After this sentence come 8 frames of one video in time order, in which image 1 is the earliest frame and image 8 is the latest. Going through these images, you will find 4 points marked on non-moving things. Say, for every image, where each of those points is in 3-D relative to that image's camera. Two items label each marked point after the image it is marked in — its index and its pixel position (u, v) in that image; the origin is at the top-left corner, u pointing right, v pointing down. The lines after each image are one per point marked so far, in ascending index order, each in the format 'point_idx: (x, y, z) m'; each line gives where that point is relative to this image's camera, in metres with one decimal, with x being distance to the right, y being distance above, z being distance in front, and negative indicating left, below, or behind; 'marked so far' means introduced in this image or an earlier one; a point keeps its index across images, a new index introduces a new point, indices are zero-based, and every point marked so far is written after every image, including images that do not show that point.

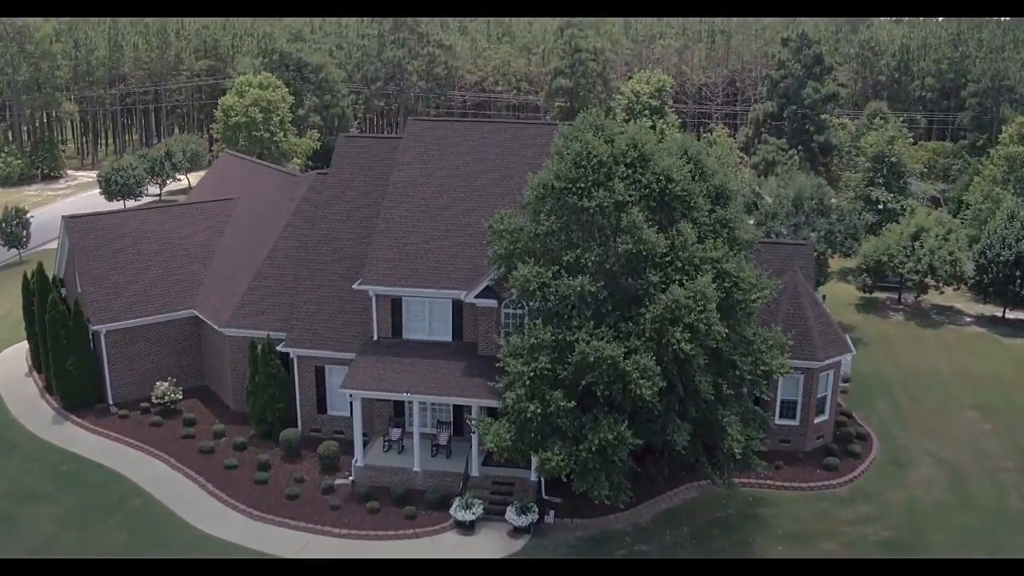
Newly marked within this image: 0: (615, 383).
0: (+2.4, -2.2, +19.2) m
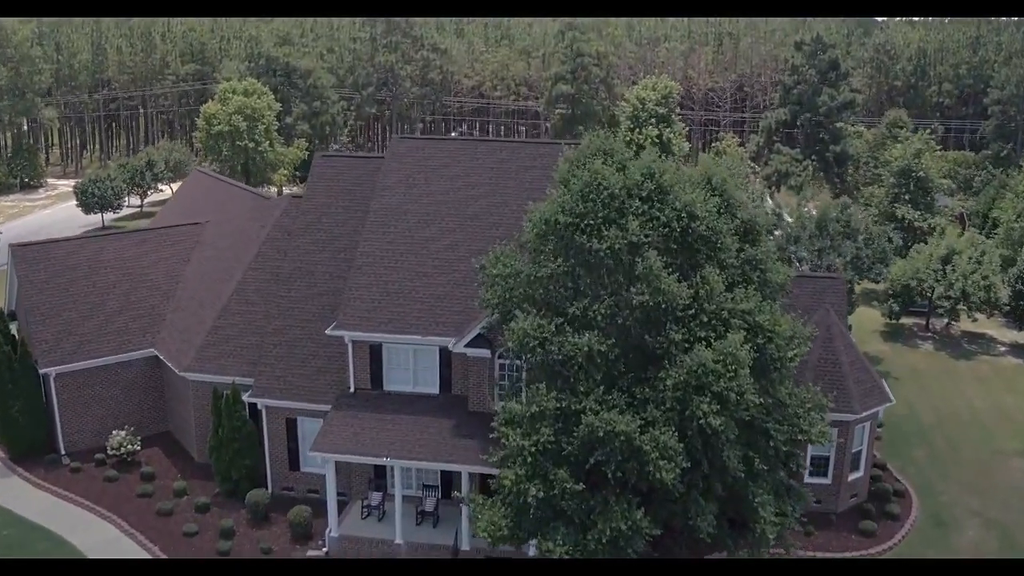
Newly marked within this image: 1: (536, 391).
0: (+2.3, -3.4, +16.2) m
1: (+0.5, -2.1, +17.0) m
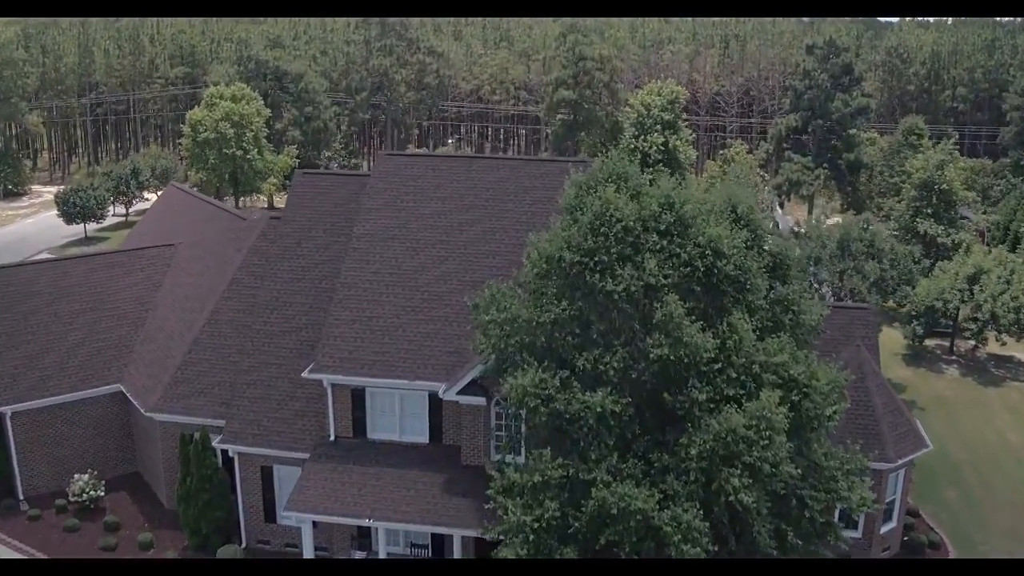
0: (+2.3, -4.3, +13.9) m
1: (+0.5, -3.0, +14.7) m
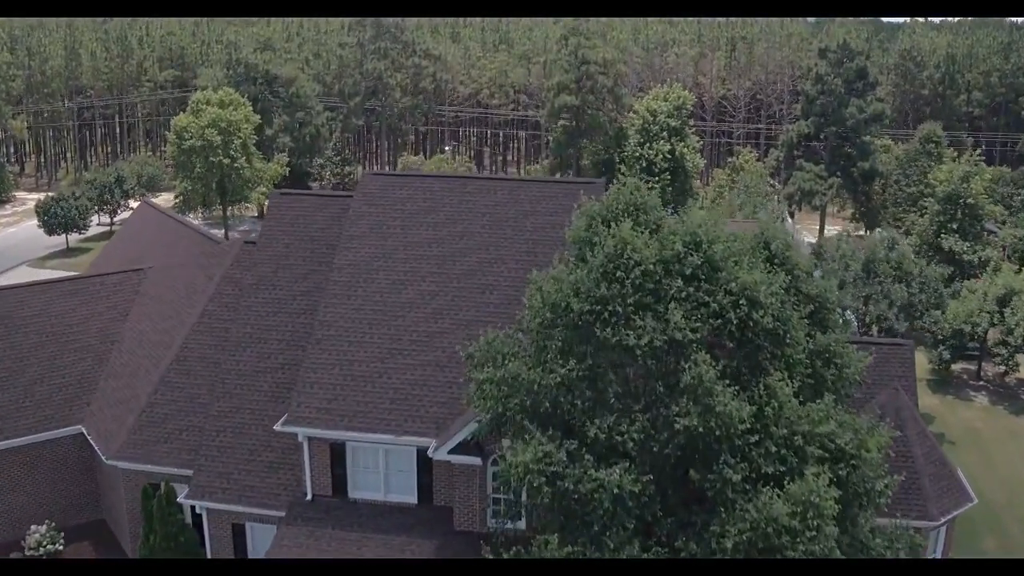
0: (+2.3, -5.2, +11.7) m
1: (+0.5, -3.9, +12.6) m
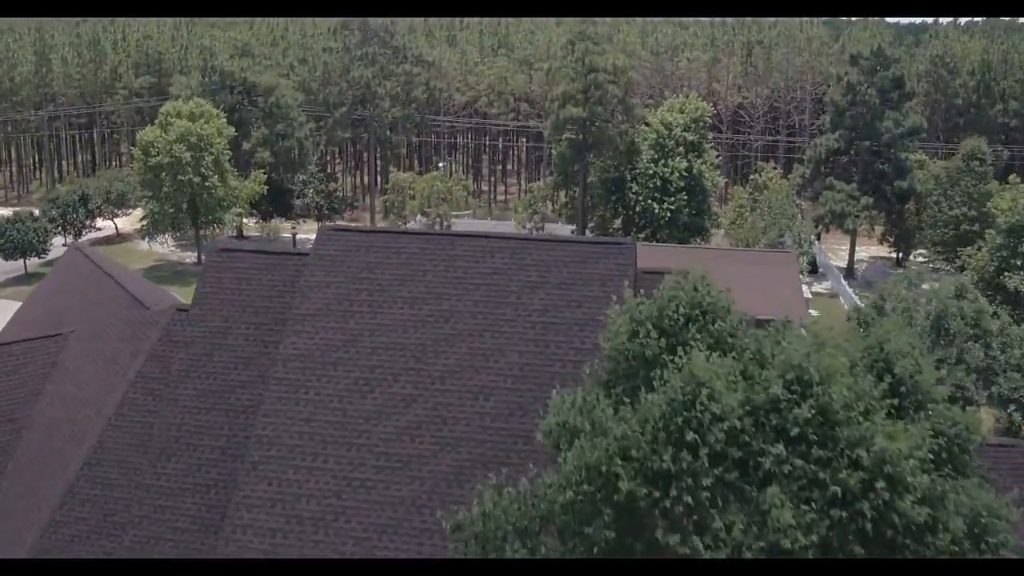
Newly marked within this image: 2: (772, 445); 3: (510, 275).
0: (+2.3, -6.9, +7.1) m
1: (+0.5, -5.6, +8.0) m
2: (+2.5, -1.6, +8.3) m
3: (0.0, +0.2, +14.6) m
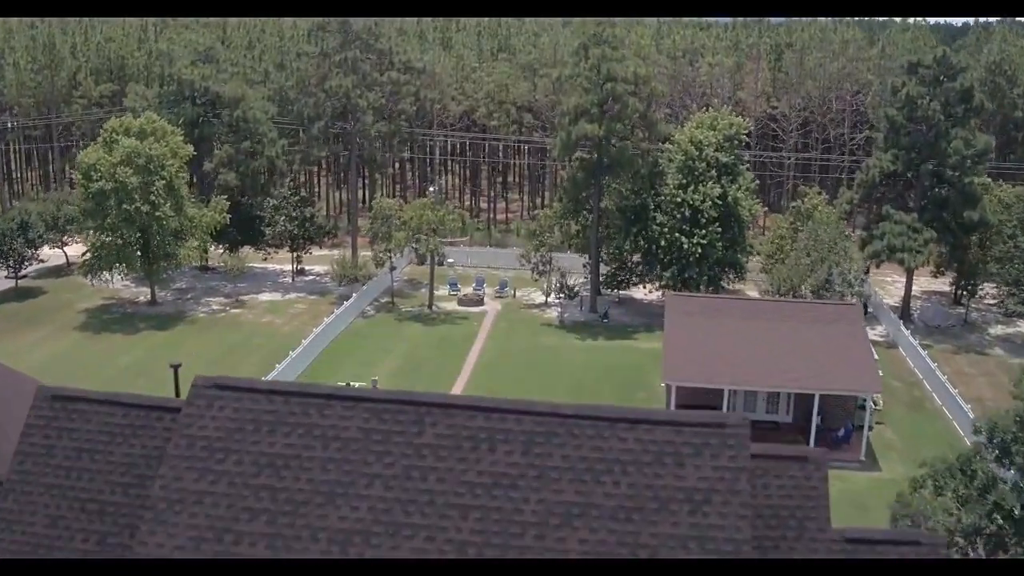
0: (+2.5, -9.1, +0.6) m
1: (+0.7, -7.8, +1.5) m
2: (+2.7, -3.8, +1.8) m
3: (+0.2, -2.0, +8.1) m
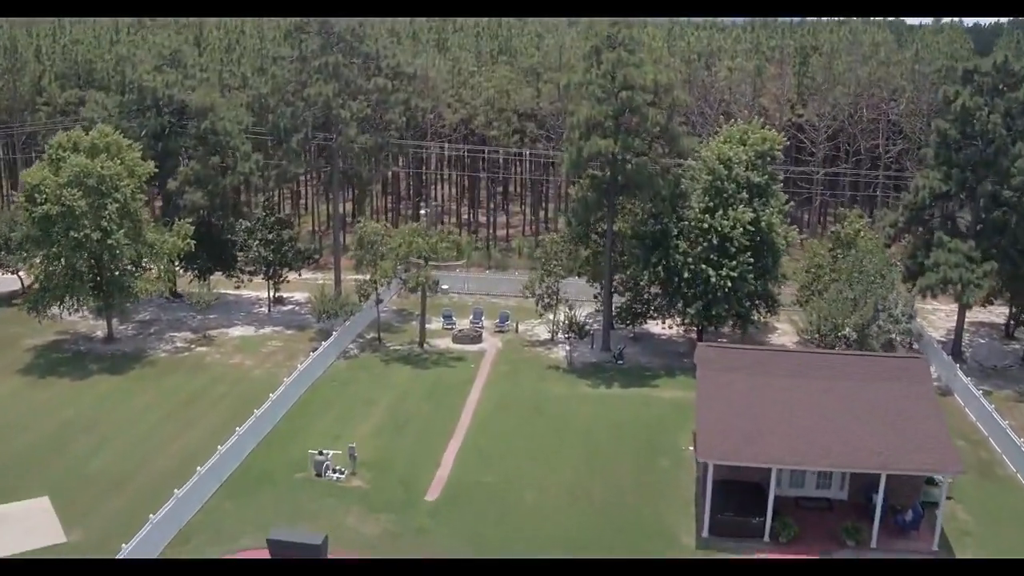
0: (+2.6, -10.7, -4.0) m
1: (+0.8, -9.4, -3.2) m
2: (+2.8, -5.4, -2.9) m
3: (+0.3, -3.6, +3.4) m
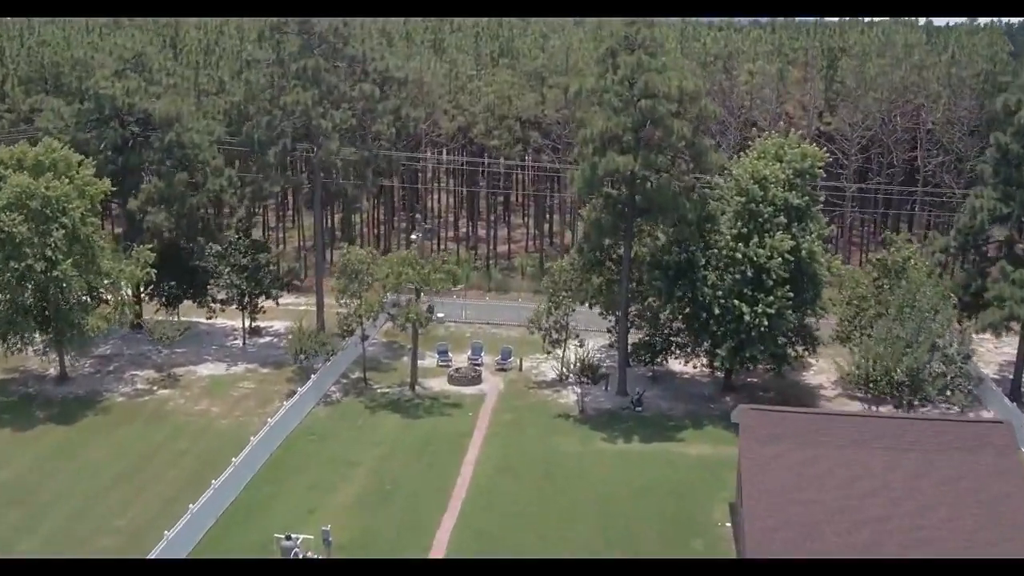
0: (+2.7, -12.0, -8.2) m
1: (+0.9, -10.7, -7.4) m
2: (+3.0, -6.7, -7.1) m
3: (+0.4, -5.0, -0.8) m
